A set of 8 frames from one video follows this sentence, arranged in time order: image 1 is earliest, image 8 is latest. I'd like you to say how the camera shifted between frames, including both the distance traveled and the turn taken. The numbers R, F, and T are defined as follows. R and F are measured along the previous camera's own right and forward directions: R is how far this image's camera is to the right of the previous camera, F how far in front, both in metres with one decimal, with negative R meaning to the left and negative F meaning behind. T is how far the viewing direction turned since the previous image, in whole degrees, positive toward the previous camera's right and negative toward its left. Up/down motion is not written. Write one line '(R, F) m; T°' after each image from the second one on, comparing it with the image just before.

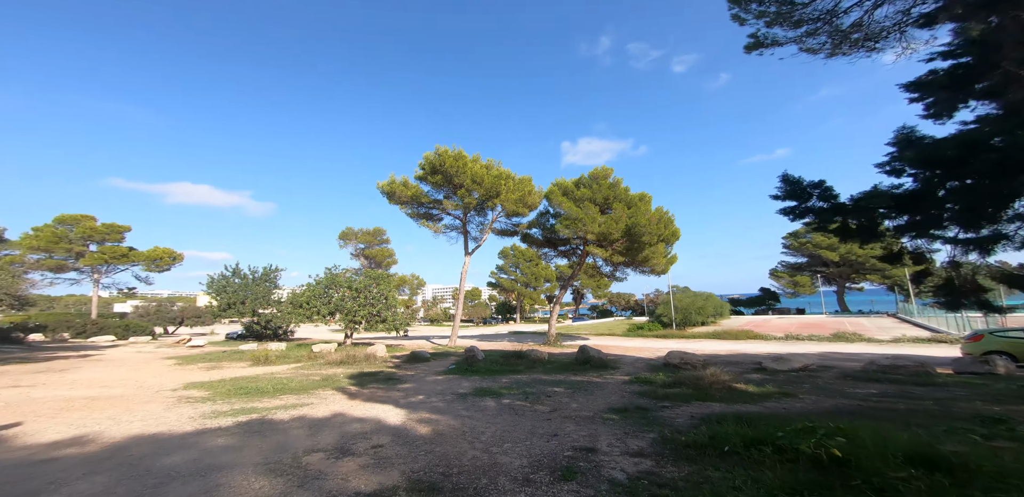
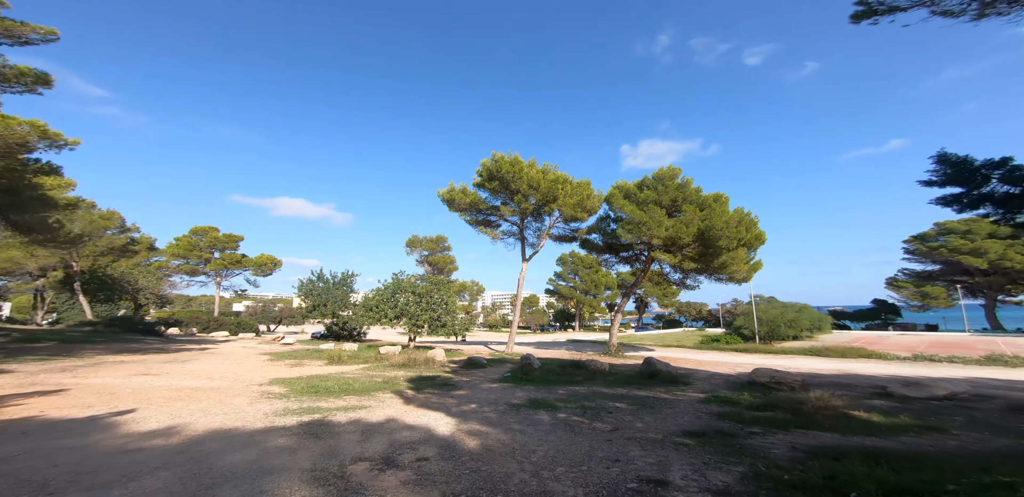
(+0.1, +0.4) m; -8°
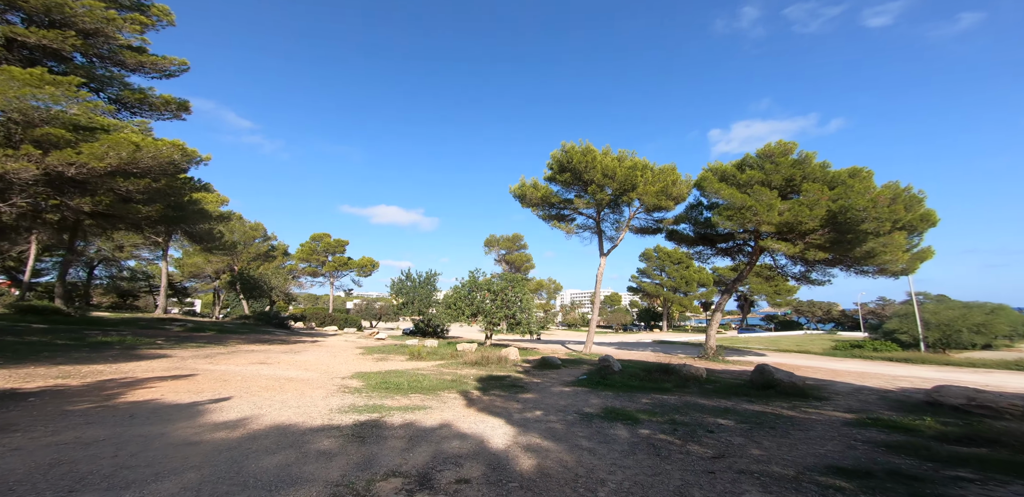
(+0.2, +1.0) m; -11°
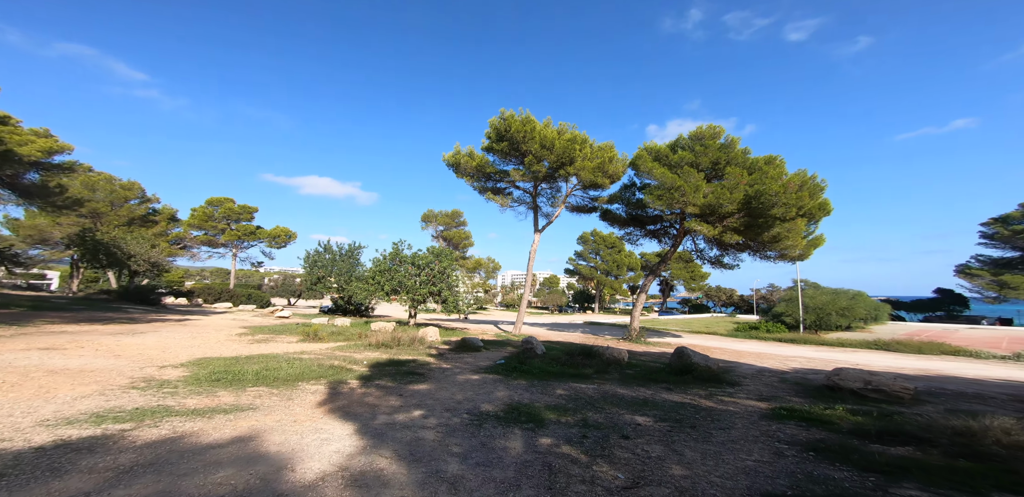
(+0.9, +1.6) m; +8°
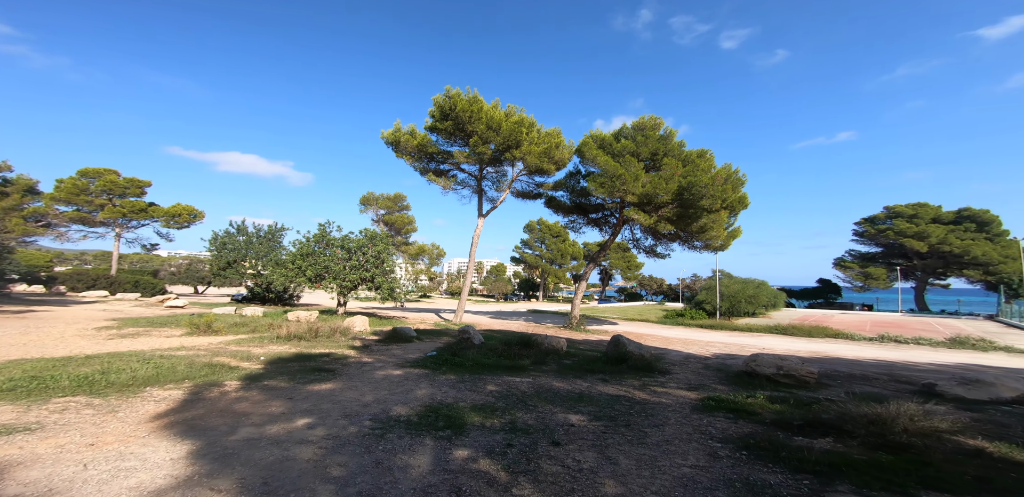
(+0.3, +0.8) m; +7°
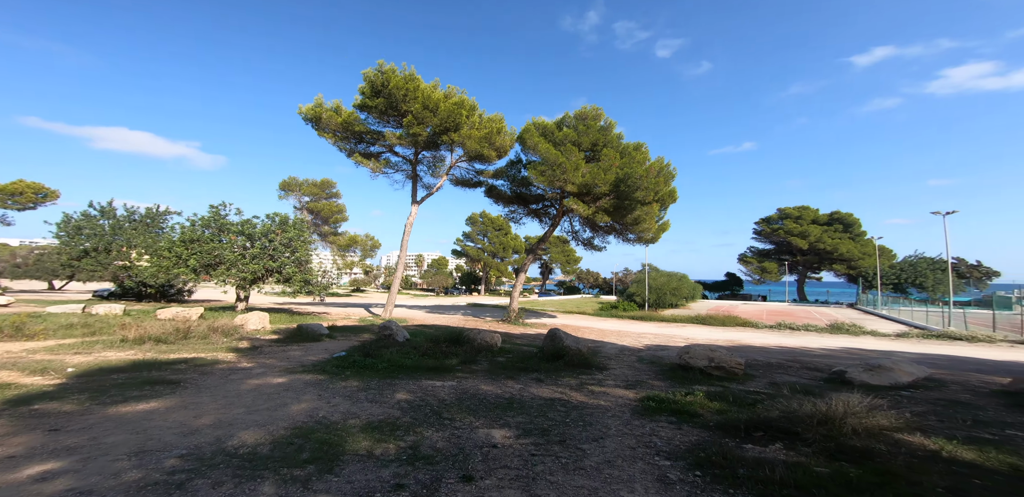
(+0.4, +1.2) m; +8°
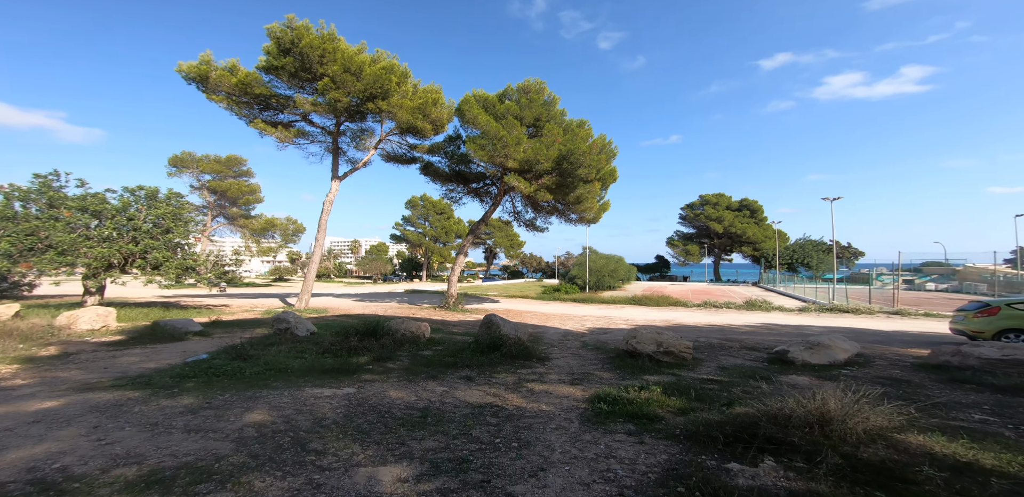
(+0.4, +1.6) m; +8°
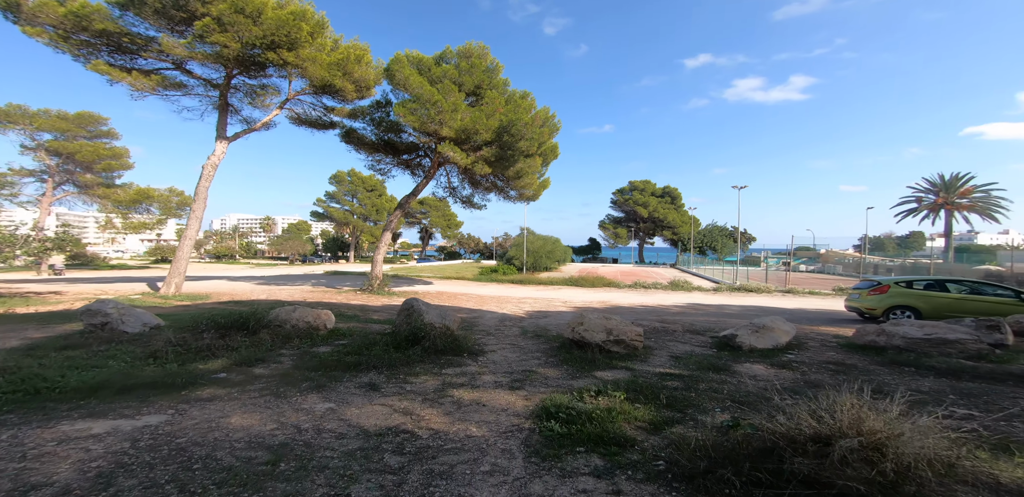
(+0.2, +1.8) m; +9°
